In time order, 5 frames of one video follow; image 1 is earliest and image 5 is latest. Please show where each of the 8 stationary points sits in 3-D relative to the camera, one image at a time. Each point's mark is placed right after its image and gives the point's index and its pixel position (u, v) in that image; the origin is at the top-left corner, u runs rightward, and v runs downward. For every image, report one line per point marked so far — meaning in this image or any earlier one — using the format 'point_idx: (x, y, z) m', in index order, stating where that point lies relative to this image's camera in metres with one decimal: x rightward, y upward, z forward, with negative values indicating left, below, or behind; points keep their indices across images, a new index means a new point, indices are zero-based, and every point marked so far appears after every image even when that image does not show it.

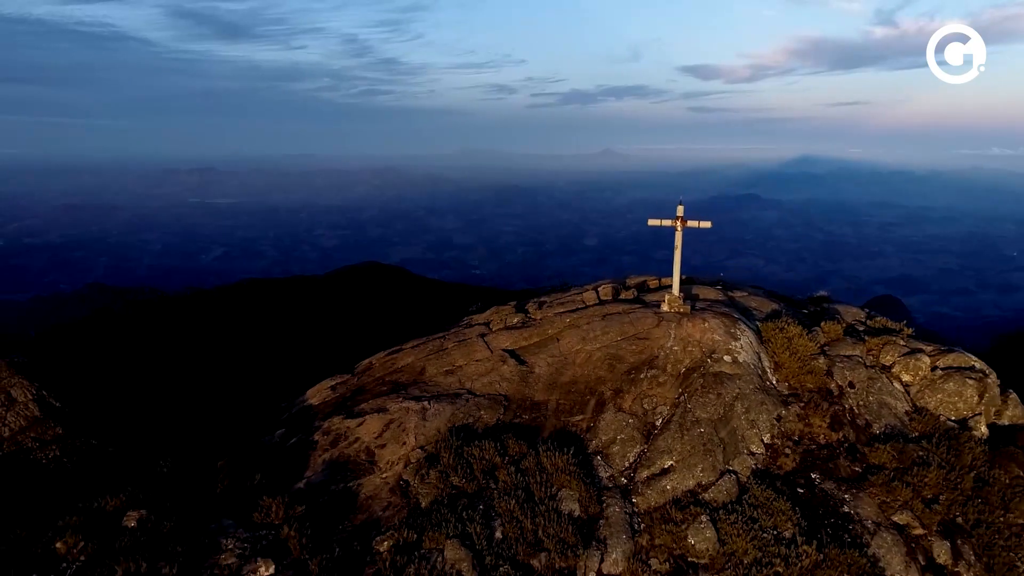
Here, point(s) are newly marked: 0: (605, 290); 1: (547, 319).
0: (+1.5, -0.1, +12.4) m
1: (+0.6, -0.5, +11.3) m
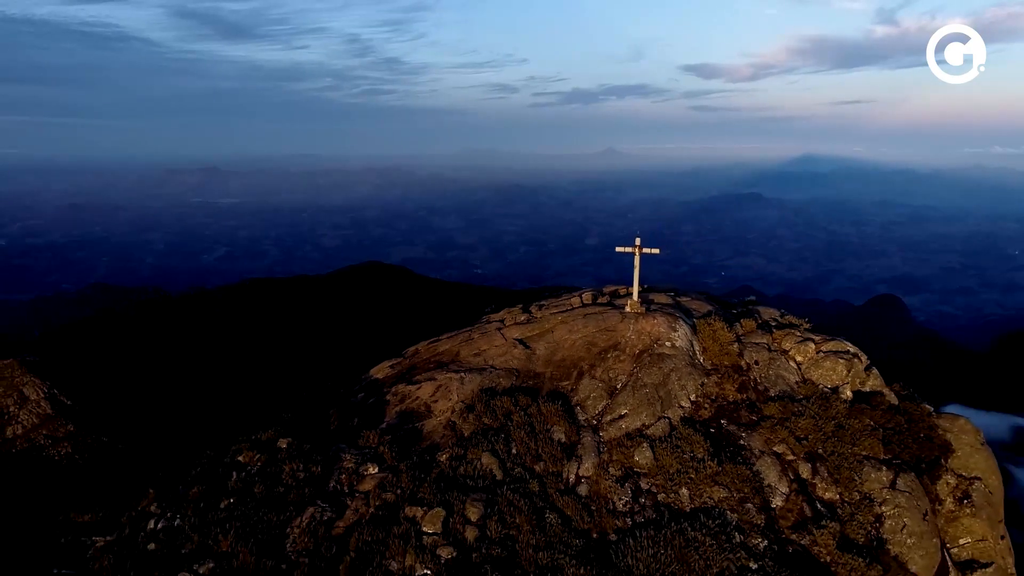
0: (+1.6, -0.1, +13.8) m
1: (+0.7, -0.6, +12.7) m
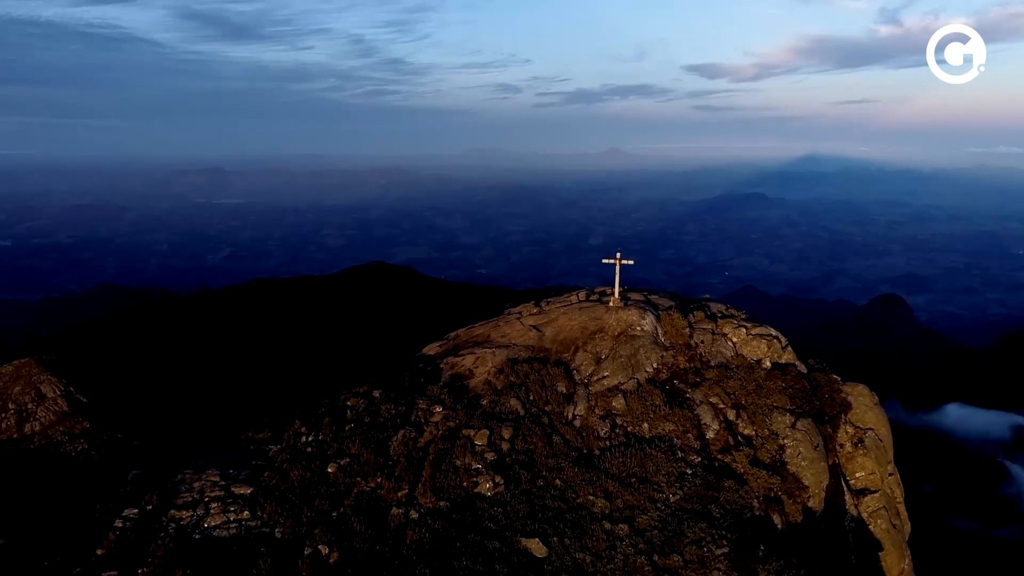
0: (+1.9, -0.2, +15.7) m
1: (+0.9, -0.6, +14.6) m
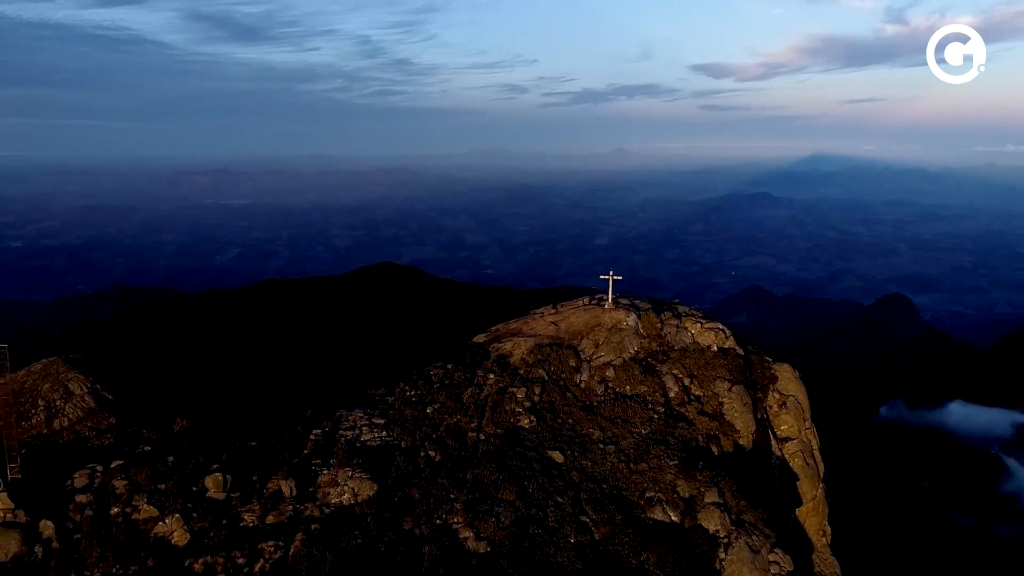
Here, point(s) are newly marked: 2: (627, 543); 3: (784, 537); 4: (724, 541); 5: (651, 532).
0: (+2.3, -0.3, +18.6) m
1: (+1.4, -0.7, +17.5) m
2: (+1.6, -3.5, +8.8) m
3: (+4.6, -4.2, +10.8) m
4: (+3.1, -3.7, +9.3) m
5: (+2.0, -3.5, +9.2) m
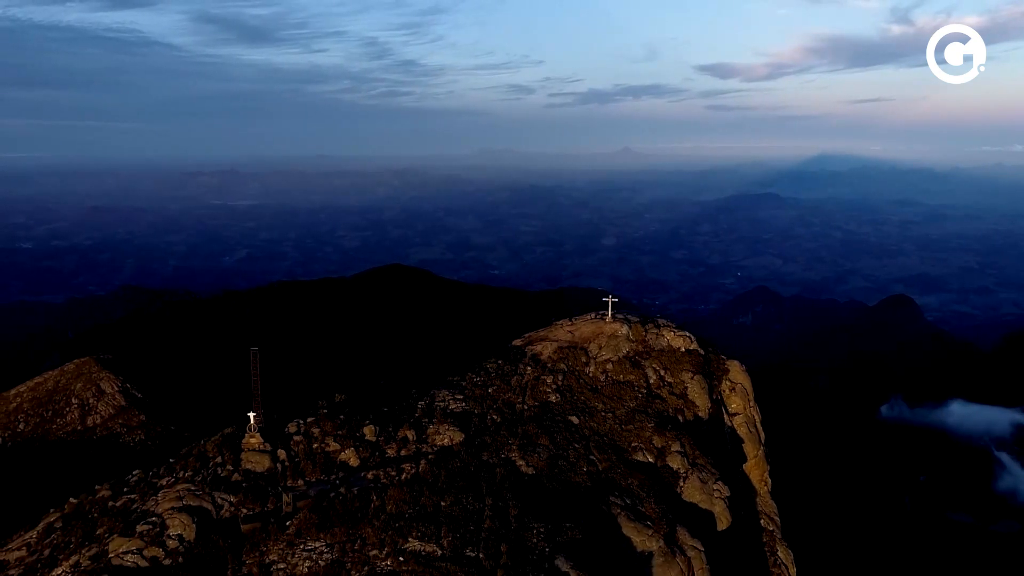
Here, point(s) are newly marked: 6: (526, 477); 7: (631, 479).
0: (+3.1, -0.7, +22.6) m
1: (+2.1, -1.1, +21.5) m
2: (+2.2, -3.9, +12.9) m
3: (+5.3, -4.6, +14.8) m
4: (+3.7, -4.1, +13.4) m
5: (+2.6, -3.9, +13.3) m
6: (+0.2, -3.8, +12.2) m
7: (+2.4, -4.0, +12.7) m
